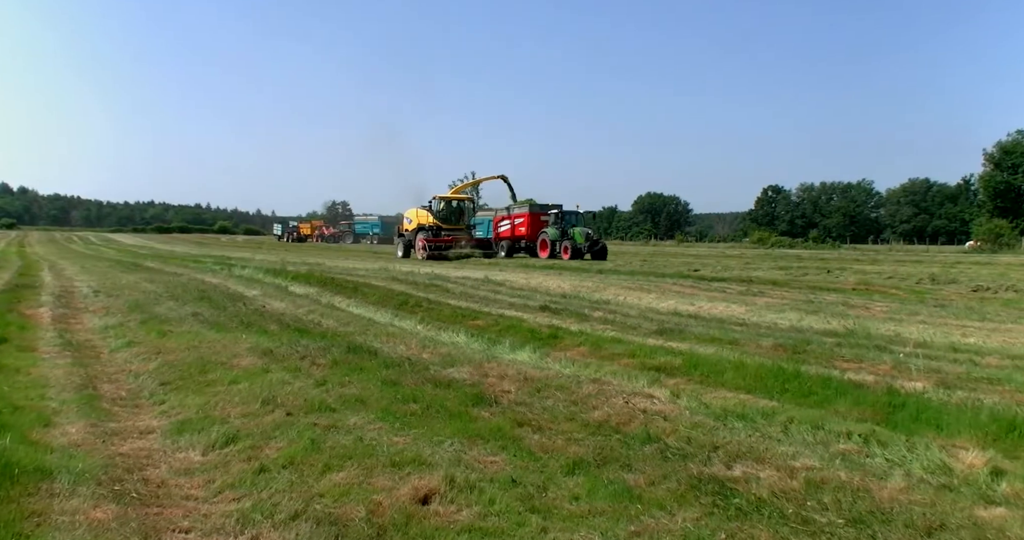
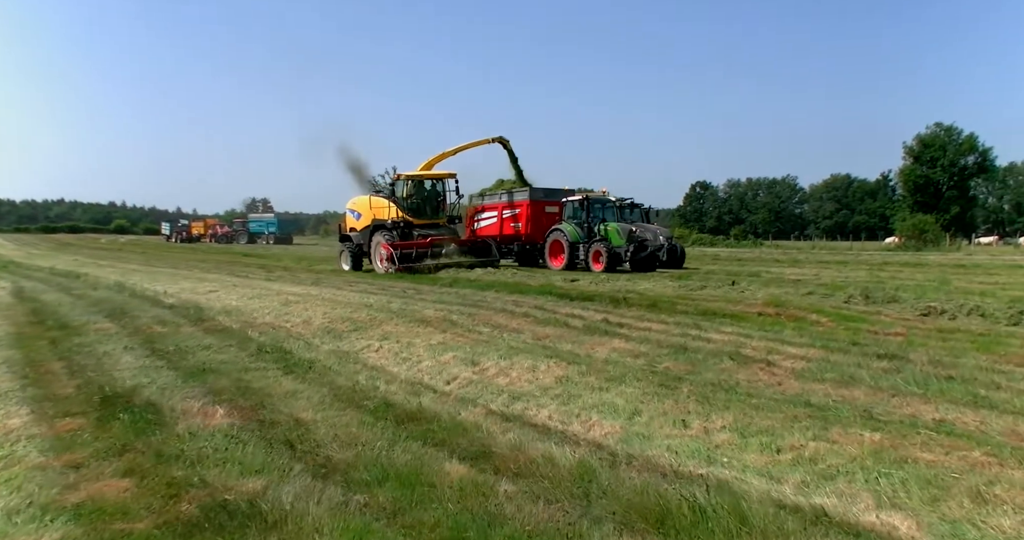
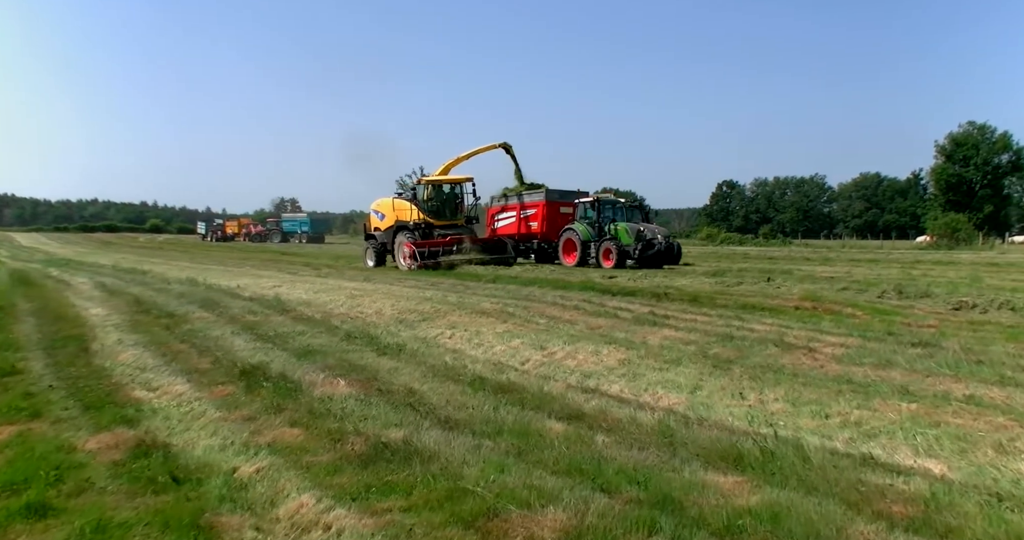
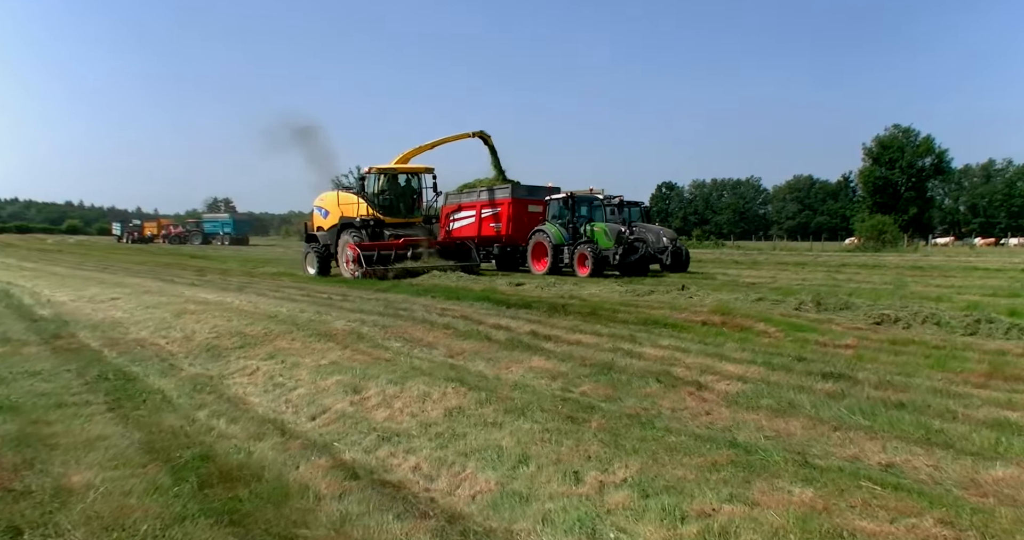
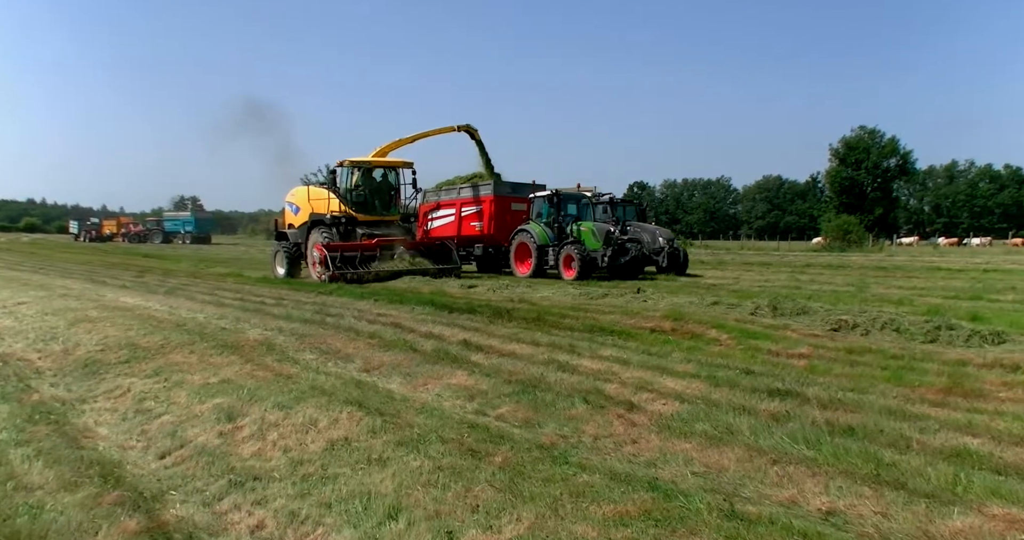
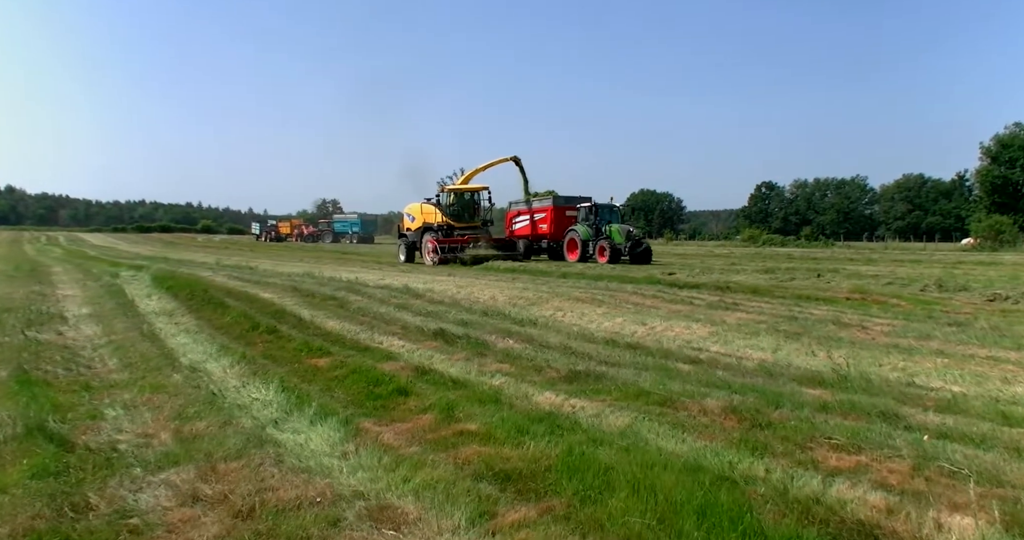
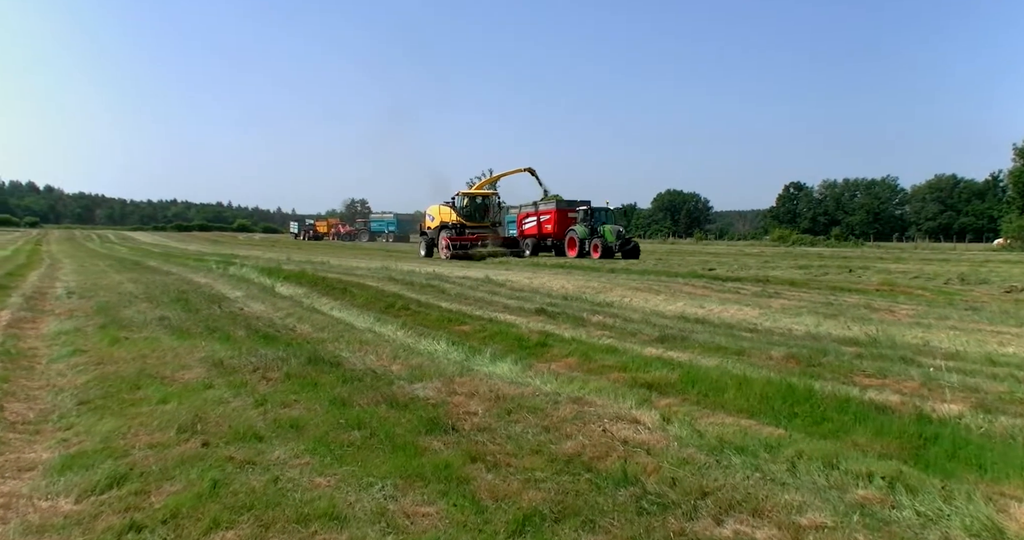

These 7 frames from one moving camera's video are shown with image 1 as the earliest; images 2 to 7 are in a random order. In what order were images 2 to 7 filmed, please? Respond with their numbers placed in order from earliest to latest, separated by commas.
7, 6, 3, 2, 4, 5
